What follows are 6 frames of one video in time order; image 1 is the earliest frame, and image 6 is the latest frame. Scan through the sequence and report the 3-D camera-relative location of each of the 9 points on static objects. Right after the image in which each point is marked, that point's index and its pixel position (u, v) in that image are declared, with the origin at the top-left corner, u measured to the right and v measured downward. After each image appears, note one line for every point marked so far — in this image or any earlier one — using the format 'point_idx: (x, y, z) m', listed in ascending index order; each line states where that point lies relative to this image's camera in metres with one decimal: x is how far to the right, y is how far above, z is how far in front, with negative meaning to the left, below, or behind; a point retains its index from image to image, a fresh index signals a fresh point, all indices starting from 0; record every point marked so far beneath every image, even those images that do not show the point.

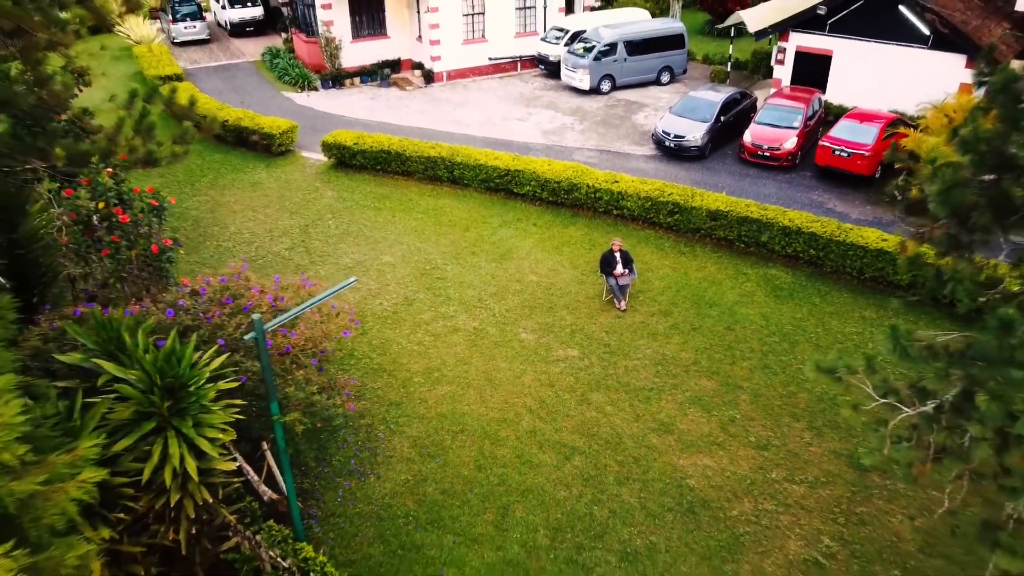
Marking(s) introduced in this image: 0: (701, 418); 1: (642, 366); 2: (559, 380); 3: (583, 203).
0: (+1.8, -1.2, +7.1) m
1: (+1.4, -0.8, +7.8) m
2: (+0.5, -0.9, +7.6) m
3: (+1.0, +1.2, +10.8) m
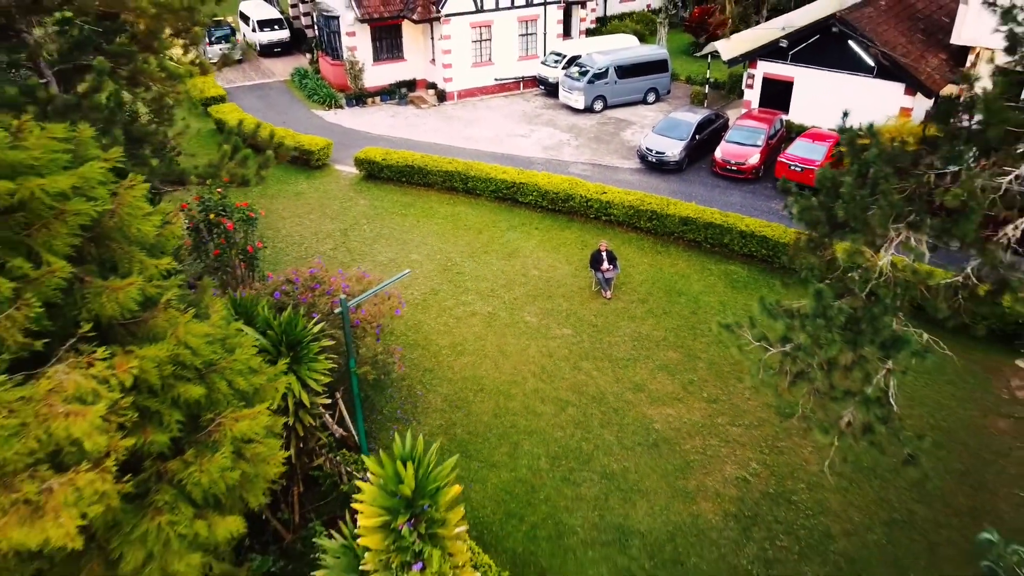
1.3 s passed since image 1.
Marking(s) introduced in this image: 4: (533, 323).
0: (+1.9, -1.1, +9.2) m
1: (+1.5, -0.7, +9.9) m
2: (+0.6, -0.8, +9.7) m
3: (+1.1, +1.4, +12.9) m
4: (+0.3, -0.5, +10.3) m
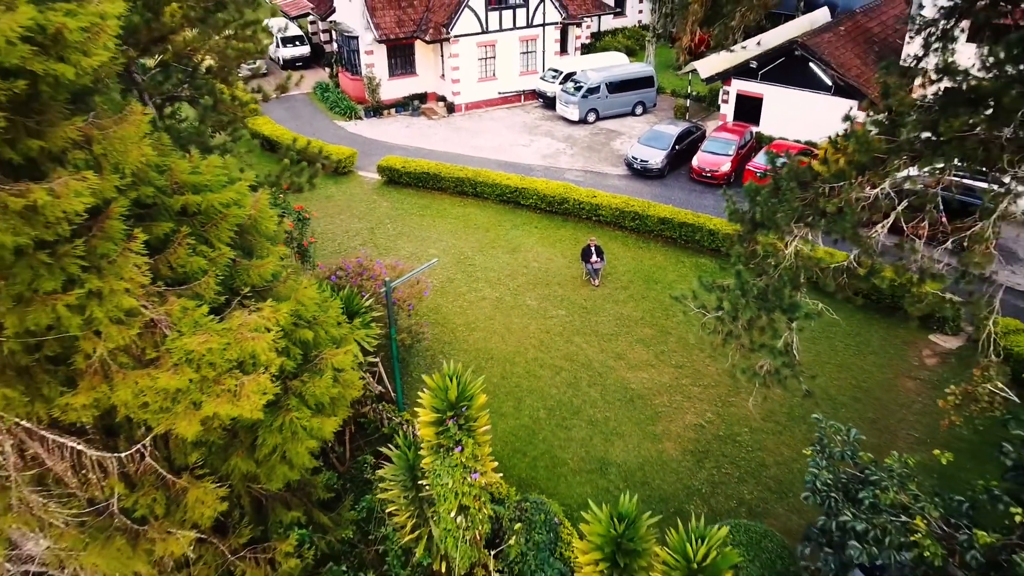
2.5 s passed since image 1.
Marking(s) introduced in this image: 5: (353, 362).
0: (+2.0, -0.9, +11.3) m
1: (+1.6, -0.5, +11.9) m
2: (+0.7, -0.6, +11.8) m
3: (+1.2, +1.5, +15.0) m
4: (+0.4, -0.3, +12.3) m
5: (-1.4, -0.7, +6.7) m
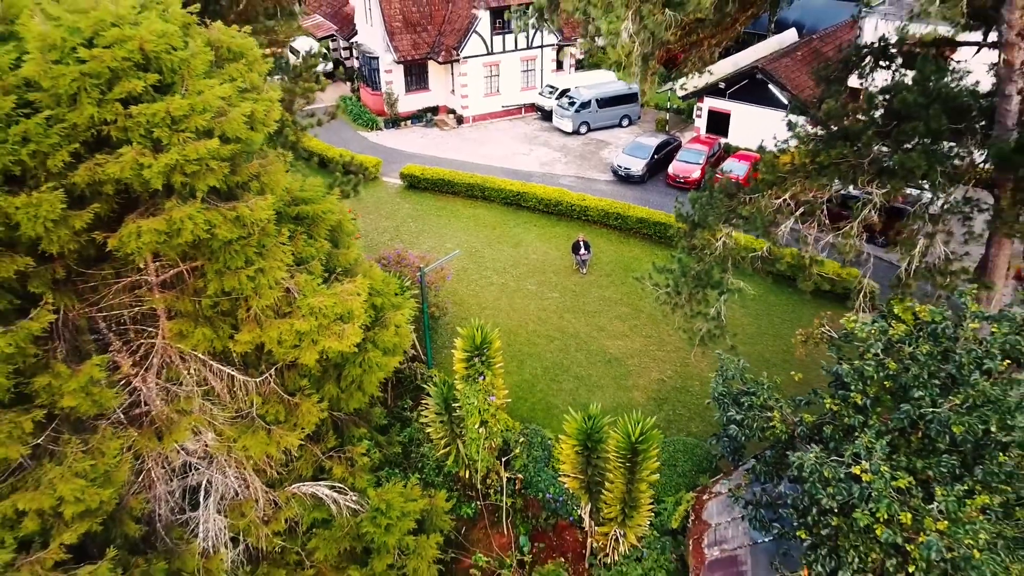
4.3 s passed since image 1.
0: (+2.0, -0.7, +14.1) m
1: (+1.6, -0.2, +14.8) m
2: (+0.7, -0.4, +14.6) m
3: (+1.3, +1.8, +17.8) m
4: (+0.4, 0.0, +15.2) m
5: (-1.4, -0.4, +9.6) m
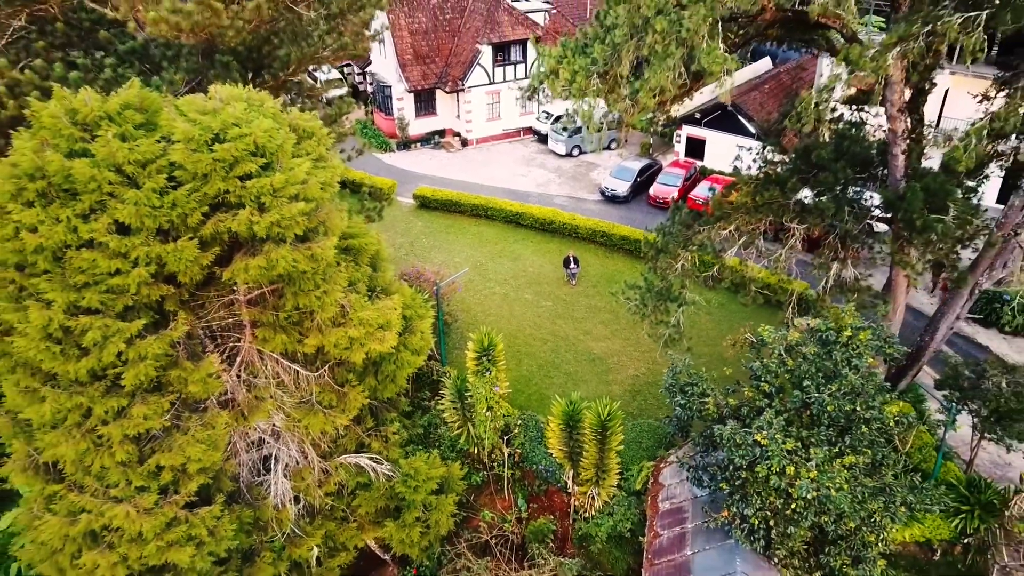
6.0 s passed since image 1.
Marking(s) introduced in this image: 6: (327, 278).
0: (+2.0, -0.9, +16.7) m
1: (+1.6, -0.5, +17.4) m
2: (+0.7, -0.6, +17.2) m
3: (+1.3, +1.6, +20.4) m
4: (+0.4, -0.3, +17.8) m
5: (-1.4, -0.7, +12.2) m
6: (-2.6, +0.1, +10.2) m
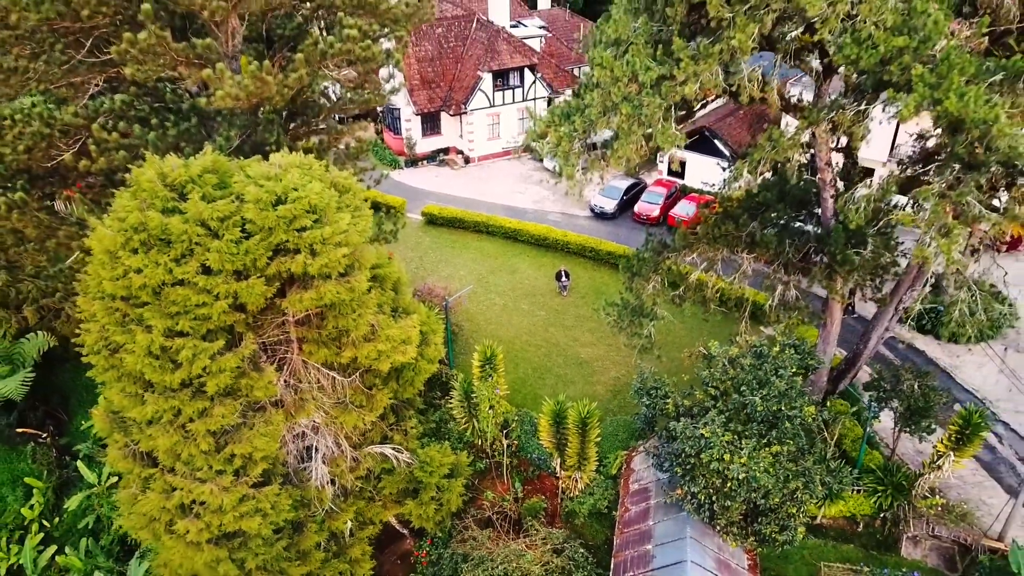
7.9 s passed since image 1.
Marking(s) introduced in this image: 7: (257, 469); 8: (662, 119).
0: (+2.0, -1.2, +19.1) m
1: (+1.6, -0.8, +19.8) m
2: (+0.7, -0.9, +19.6) m
3: (+1.2, +1.3, +22.8) m
4: (+0.4, -0.6, +20.2) m
5: (-1.4, -1.0, +14.6) m
6: (-2.6, -0.3, +12.6) m
7: (-4.0, -2.8, +11.7) m
8: (+2.3, +2.6, +11.3) m
